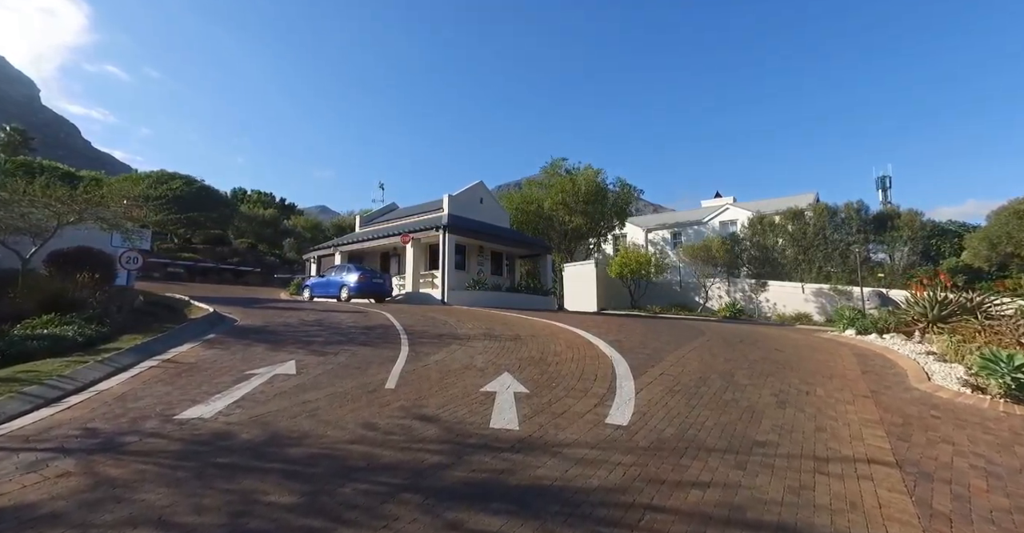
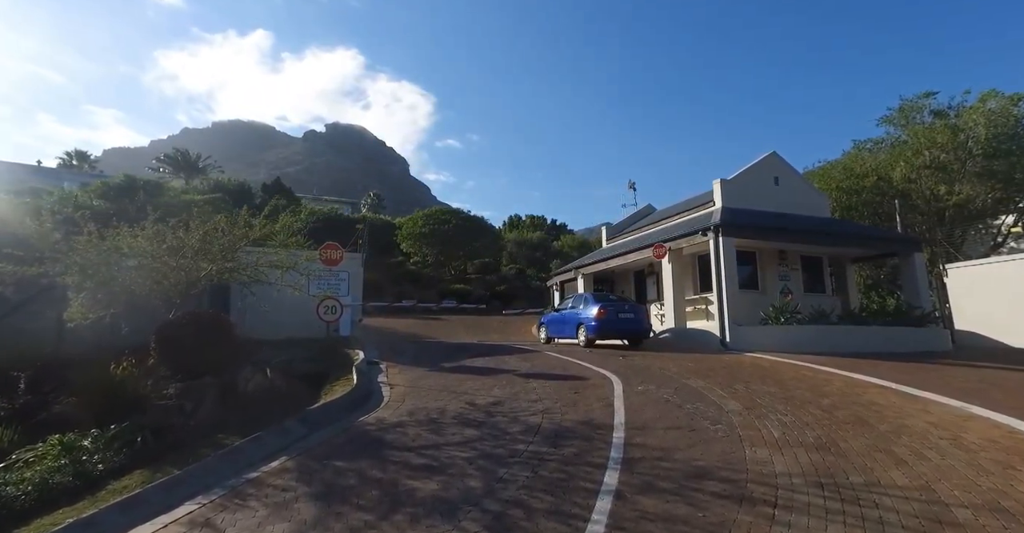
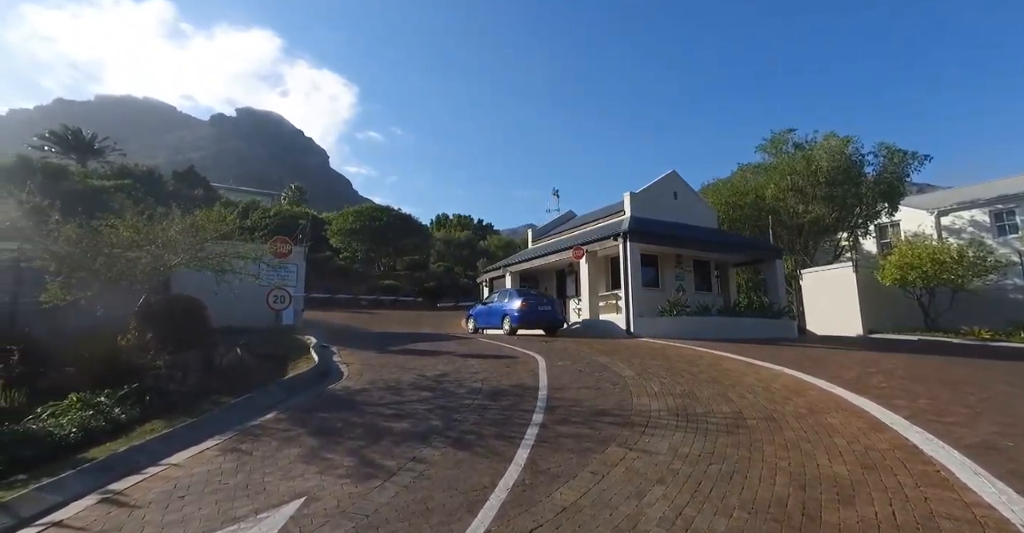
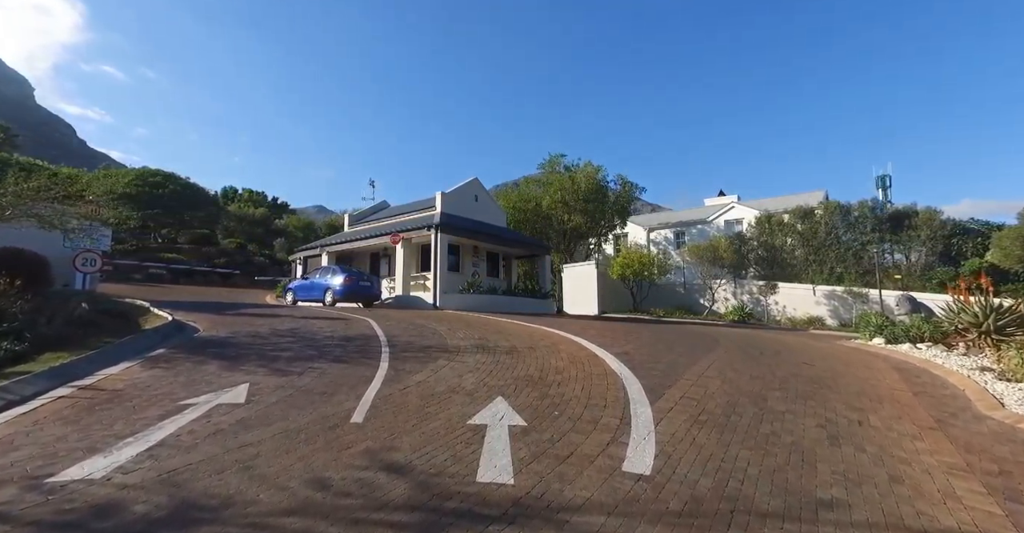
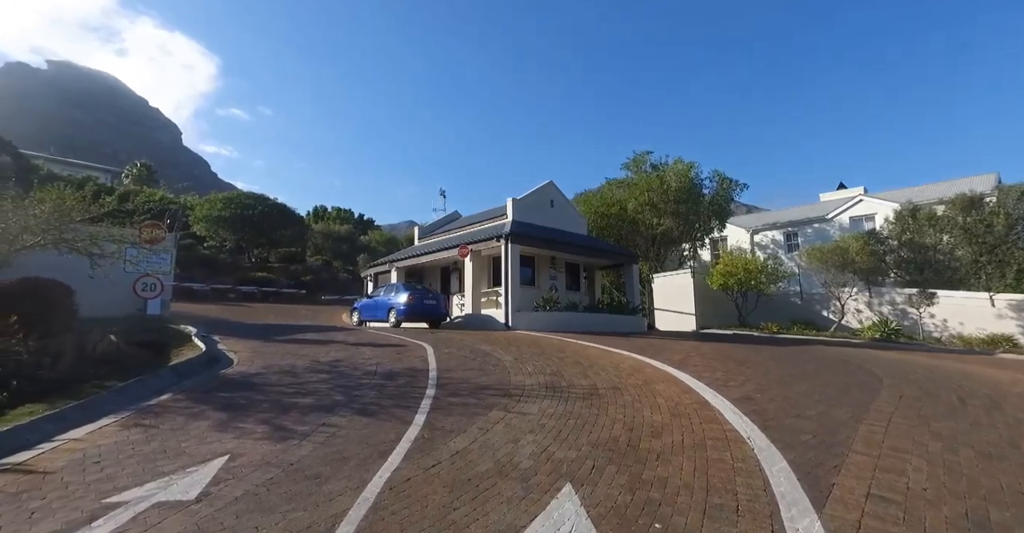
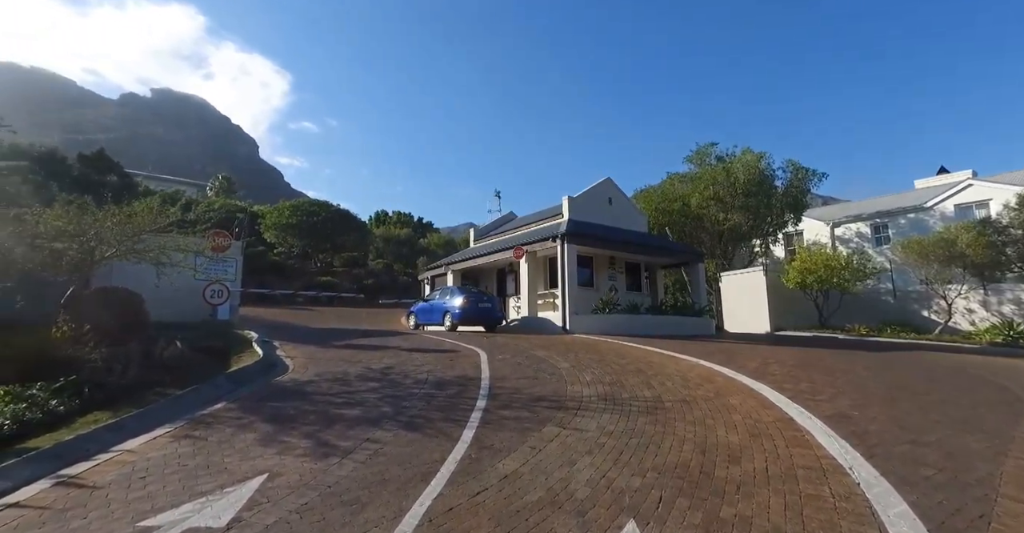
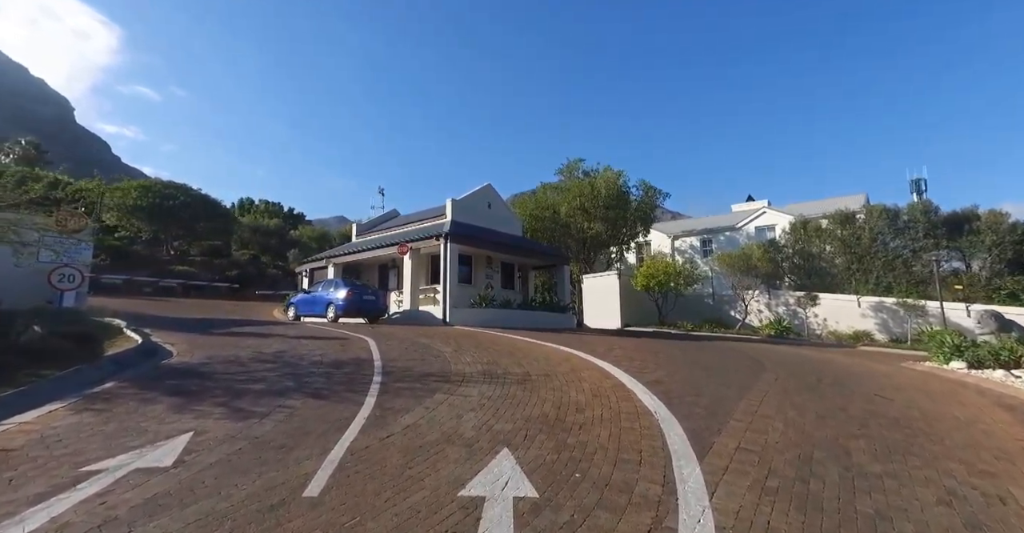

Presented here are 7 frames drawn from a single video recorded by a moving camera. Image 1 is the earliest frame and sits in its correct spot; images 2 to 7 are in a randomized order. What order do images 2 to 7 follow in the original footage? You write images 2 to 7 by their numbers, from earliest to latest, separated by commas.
4, 7, 5, 6, 3, 2
